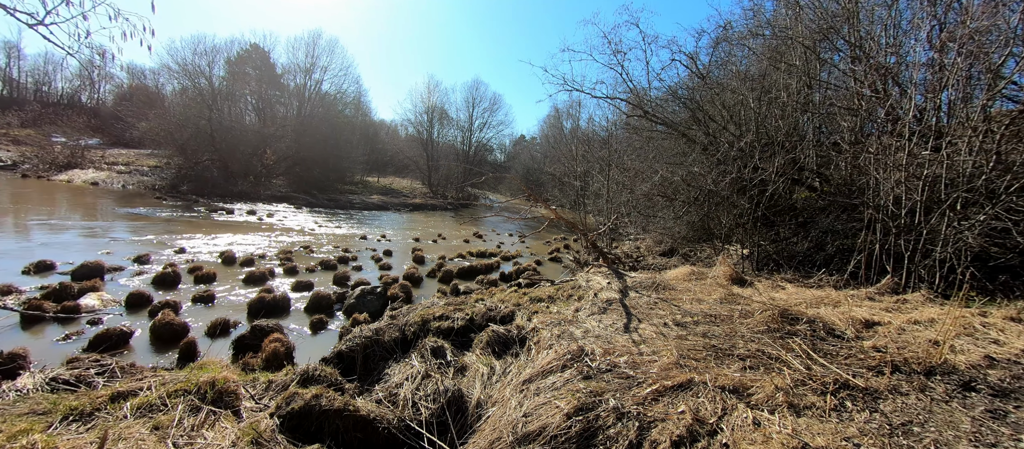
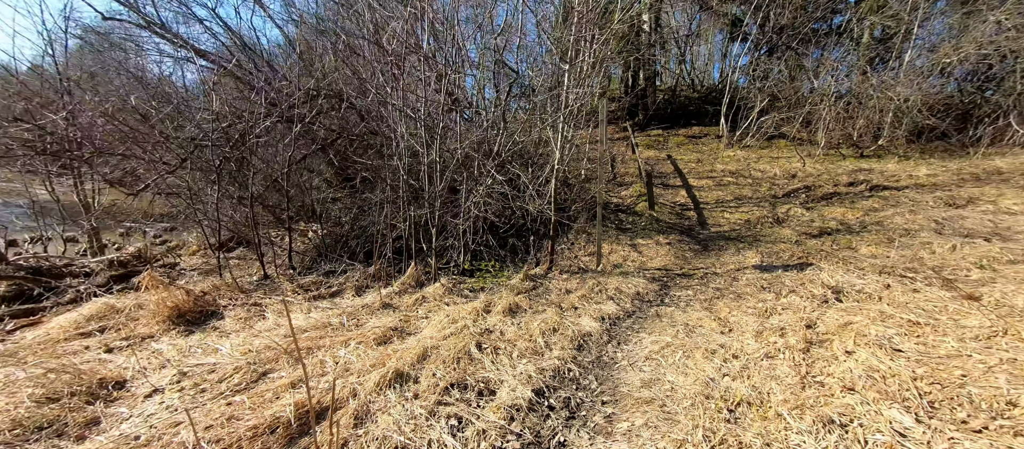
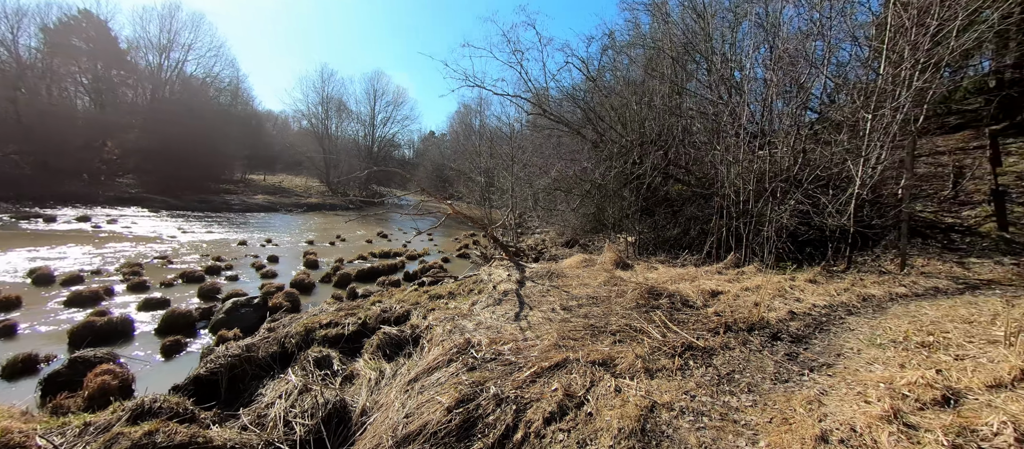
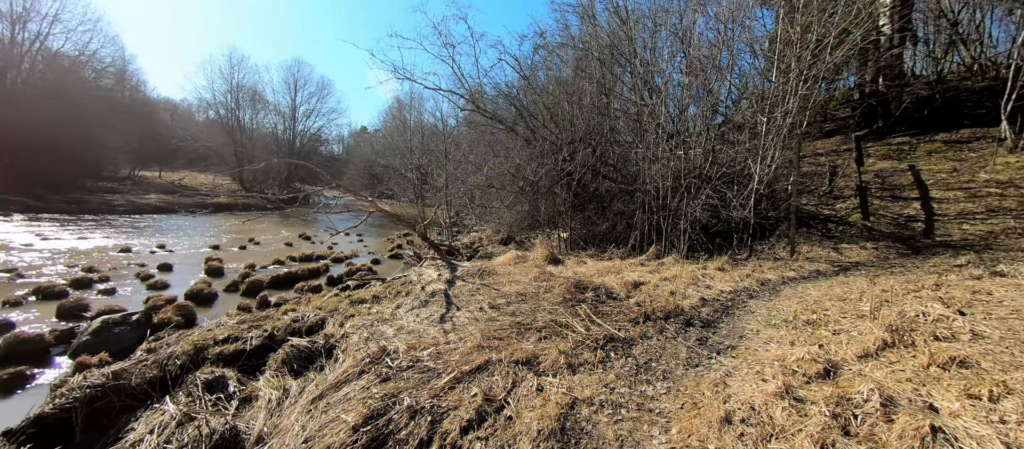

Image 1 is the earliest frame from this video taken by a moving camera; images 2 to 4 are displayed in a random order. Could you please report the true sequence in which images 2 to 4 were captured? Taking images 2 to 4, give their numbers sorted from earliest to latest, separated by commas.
3, 4, 2
